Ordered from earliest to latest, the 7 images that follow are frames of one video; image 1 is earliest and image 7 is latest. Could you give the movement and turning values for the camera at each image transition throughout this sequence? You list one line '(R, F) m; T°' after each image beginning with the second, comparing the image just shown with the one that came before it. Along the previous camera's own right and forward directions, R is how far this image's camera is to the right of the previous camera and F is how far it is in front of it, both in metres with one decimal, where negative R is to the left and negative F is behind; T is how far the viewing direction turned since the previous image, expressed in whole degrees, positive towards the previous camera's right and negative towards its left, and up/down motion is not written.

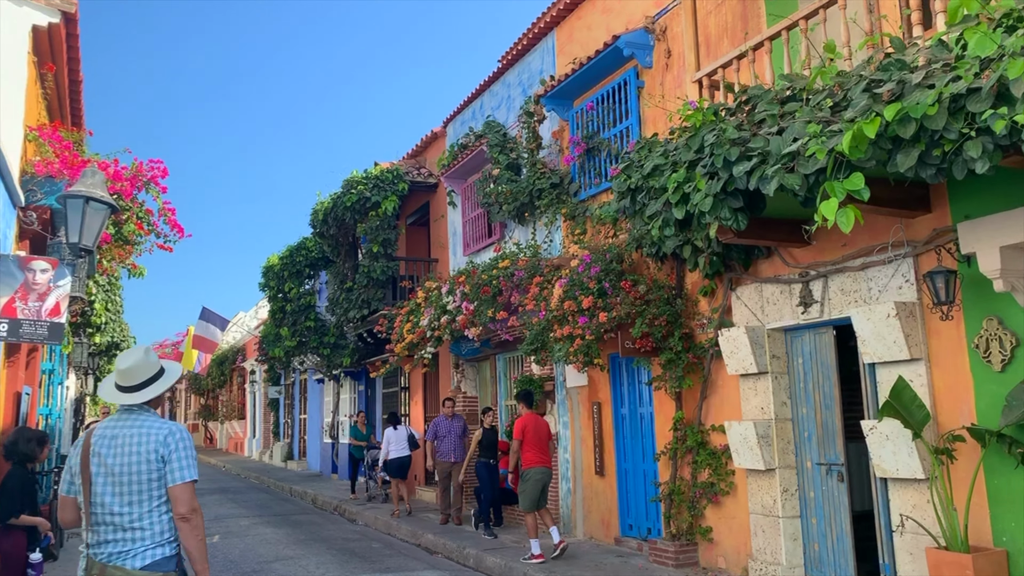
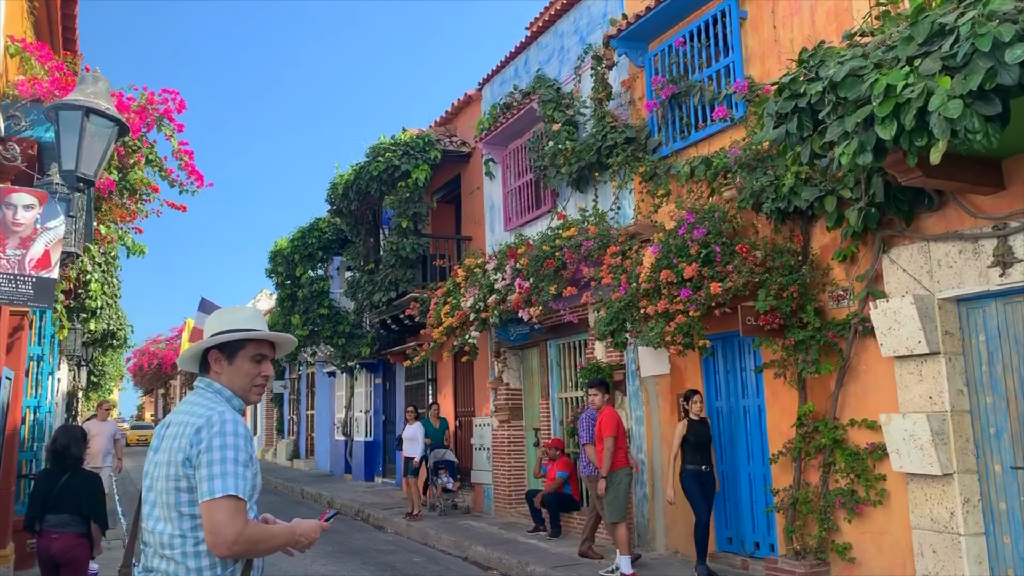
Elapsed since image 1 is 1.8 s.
(-0.7, +1.5) m; 0°
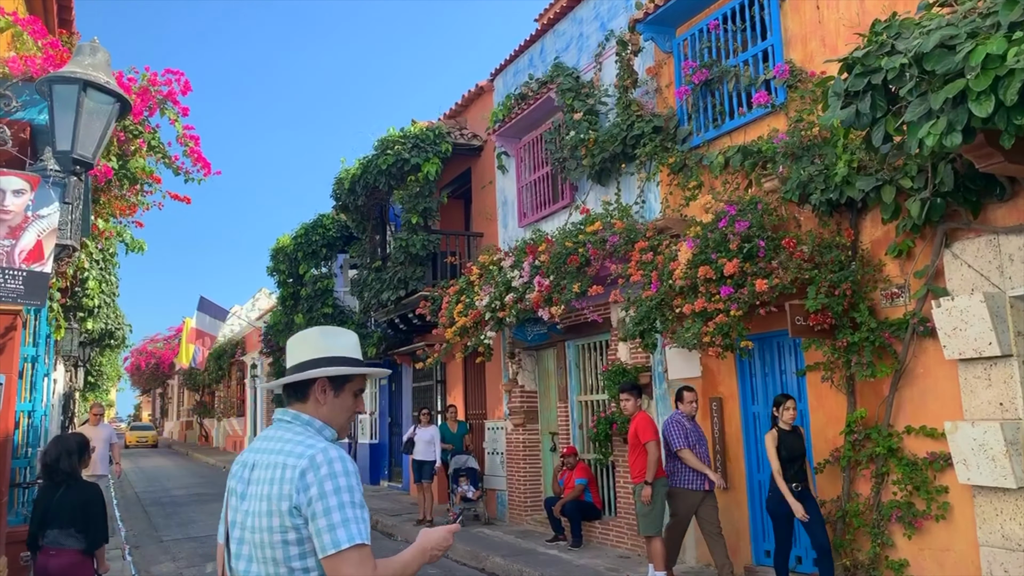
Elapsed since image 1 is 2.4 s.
(-0.2, +0.5) m; 0°
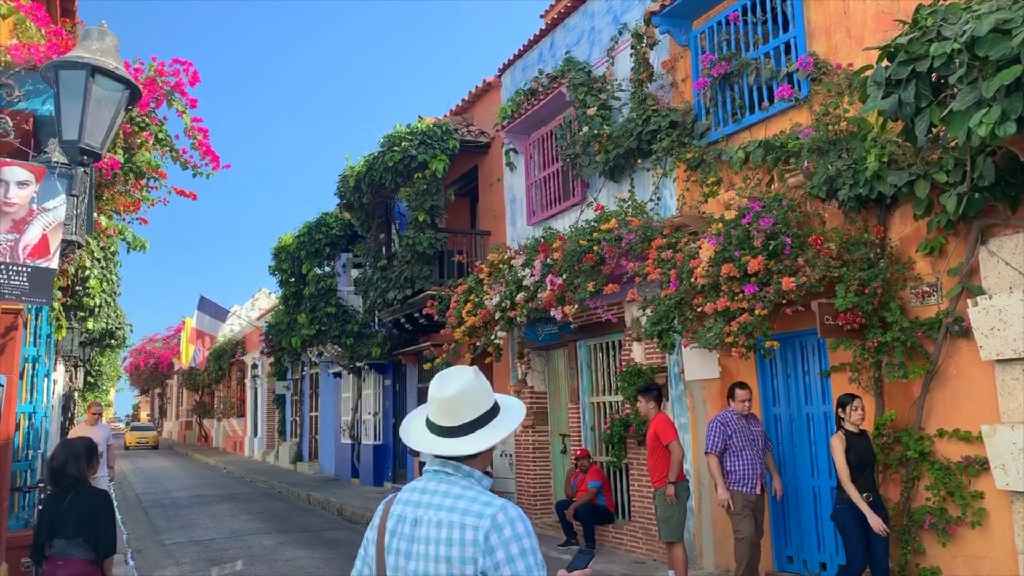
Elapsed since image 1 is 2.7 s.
(-0.1, +0.2) m; 0°
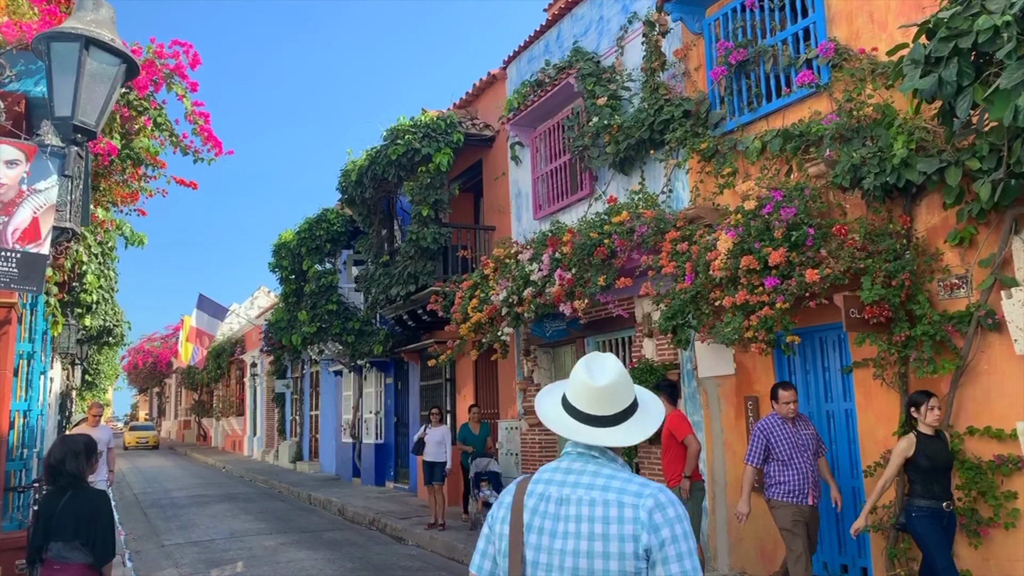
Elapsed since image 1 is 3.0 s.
(-0.1, +0.2) m; 0°
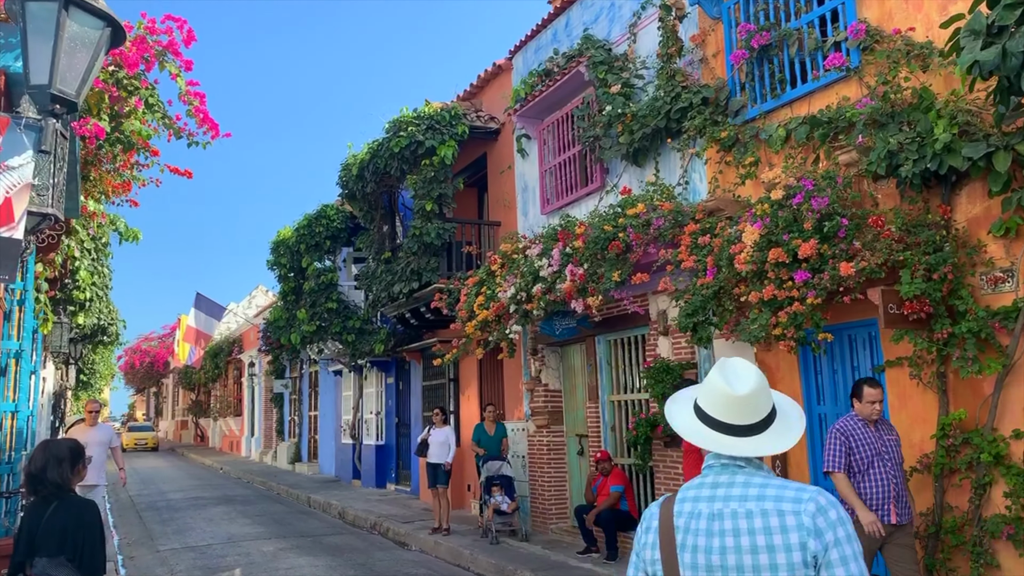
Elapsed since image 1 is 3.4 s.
(-0.1, +0.4) m; 0°
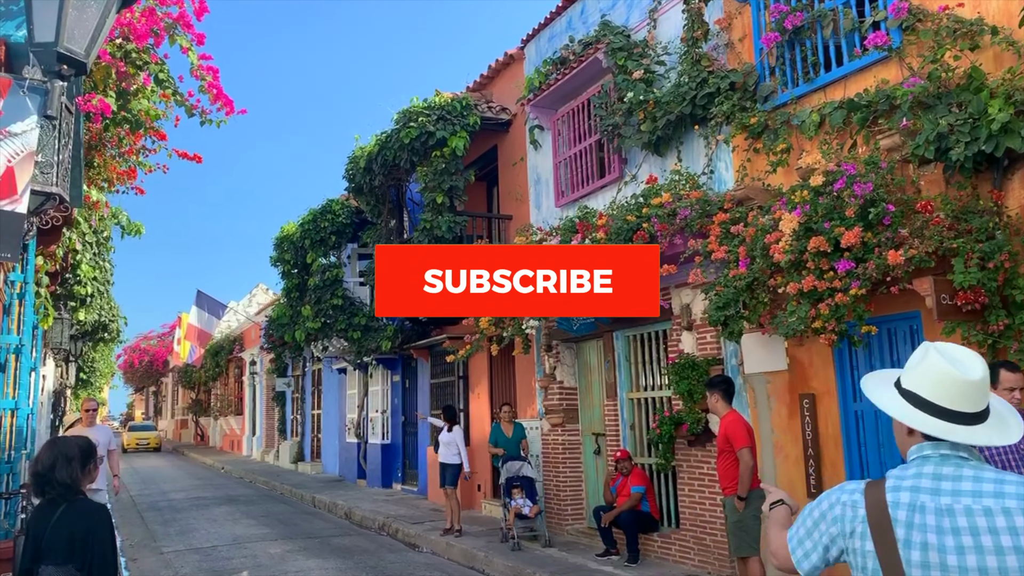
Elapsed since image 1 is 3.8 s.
(-0.2, +0.3) m; 0°
